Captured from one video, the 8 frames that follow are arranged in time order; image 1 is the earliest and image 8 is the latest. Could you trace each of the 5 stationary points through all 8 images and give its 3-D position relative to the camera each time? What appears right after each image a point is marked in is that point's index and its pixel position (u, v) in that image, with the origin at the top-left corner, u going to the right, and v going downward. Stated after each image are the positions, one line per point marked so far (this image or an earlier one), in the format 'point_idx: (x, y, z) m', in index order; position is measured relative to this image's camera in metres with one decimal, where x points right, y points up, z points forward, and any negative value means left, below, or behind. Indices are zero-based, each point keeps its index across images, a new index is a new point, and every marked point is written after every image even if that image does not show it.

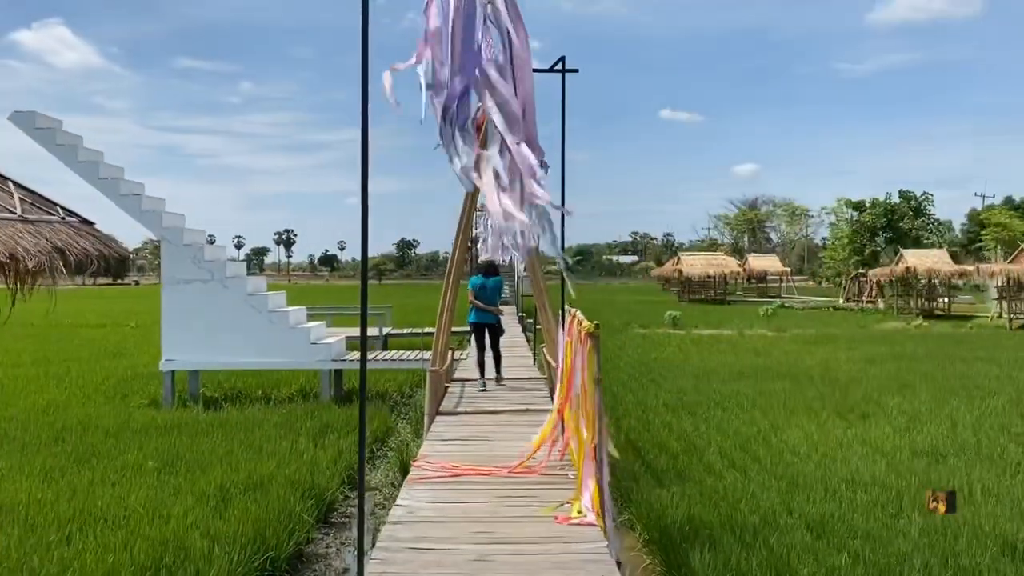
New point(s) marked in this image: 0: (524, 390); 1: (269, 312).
0: (+0.1, -0.8, +6.6) m
1: (-2.4, -0.2, +8.6) m
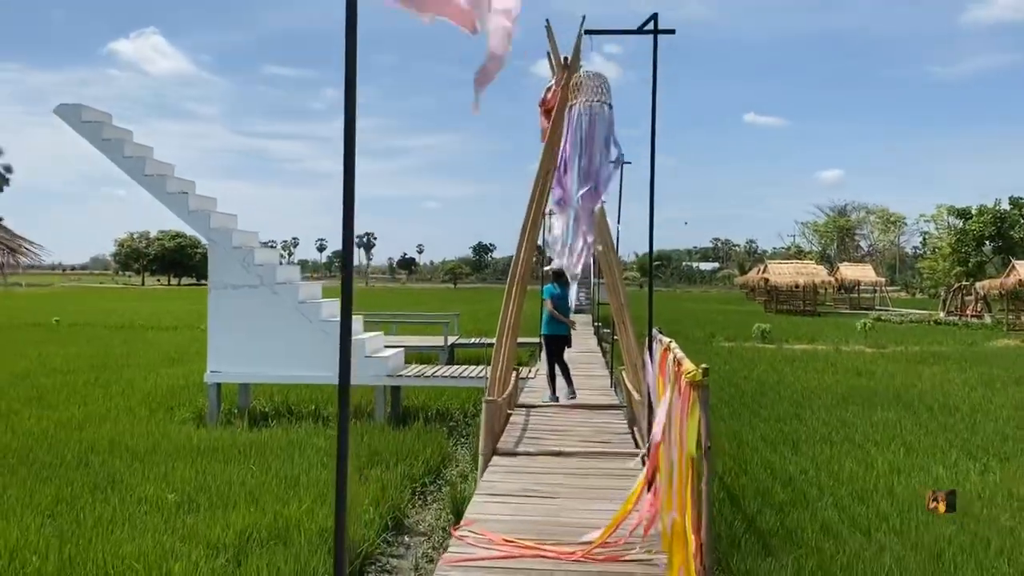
0: (+0.6, -0.9, +5.7) m
1: (-1.7, -0.3, +7.9) m
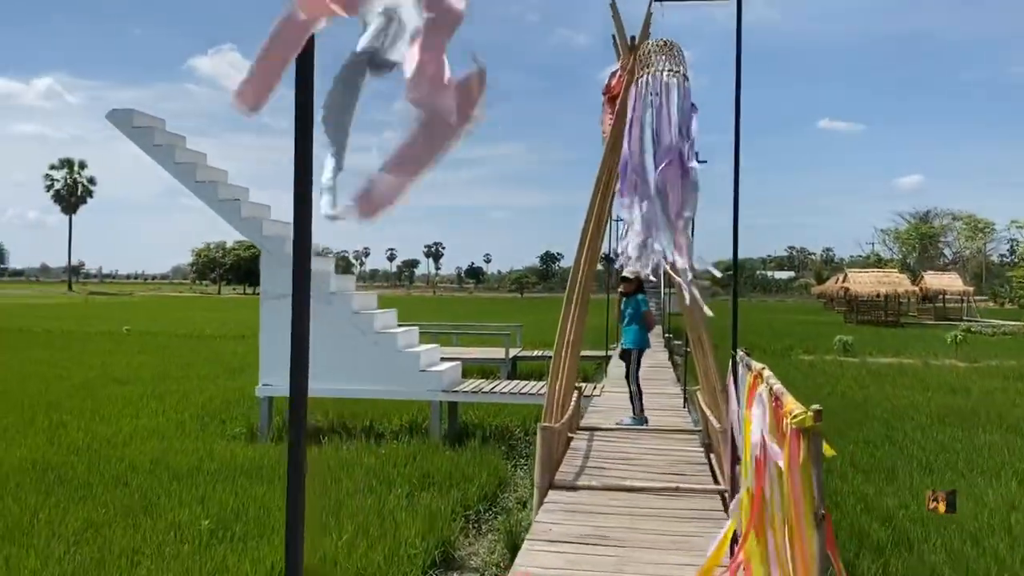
0: (+0.9, -0.9, +5.1) m
1: (-1.2, -0.4, +7.5) m
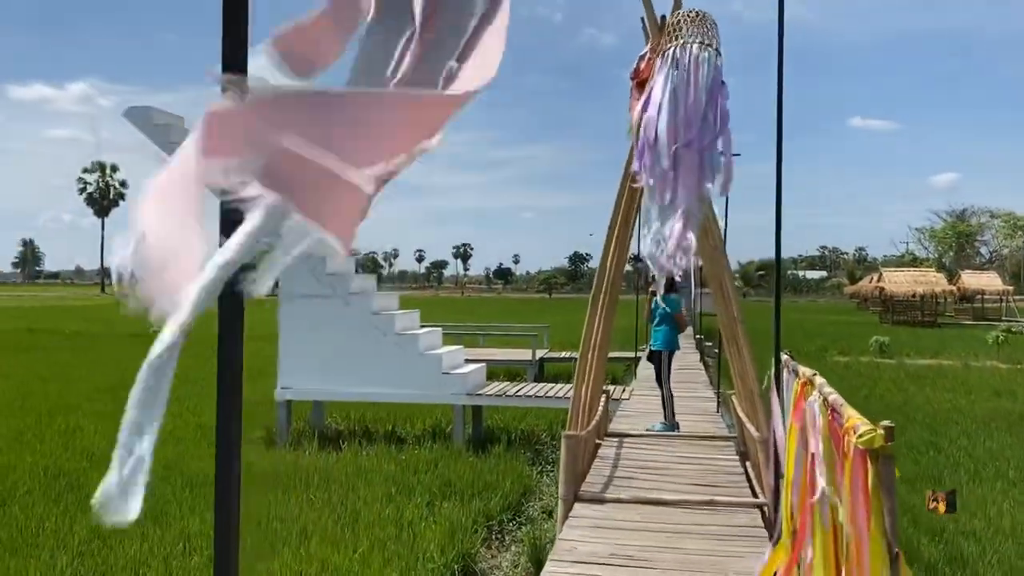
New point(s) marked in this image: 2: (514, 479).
0: (+1.1, -0.9, +4.8) m
1: (-1.0, -0.4, +7.3) m
2: (0.0, -1.3, +6.0) m
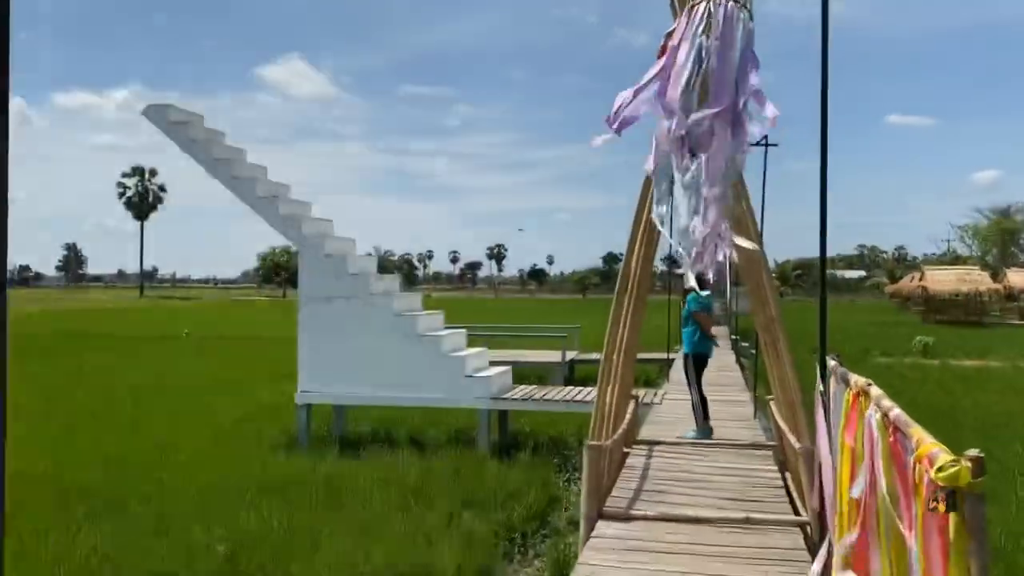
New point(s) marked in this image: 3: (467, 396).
0: (+1.2, -0.9, +4.5) m
1: (-0.8, -0.4, +7.0) m
2: (+0.2, -1.3, +5.7) m
3: (-0.4, -0.9, +7.0) m
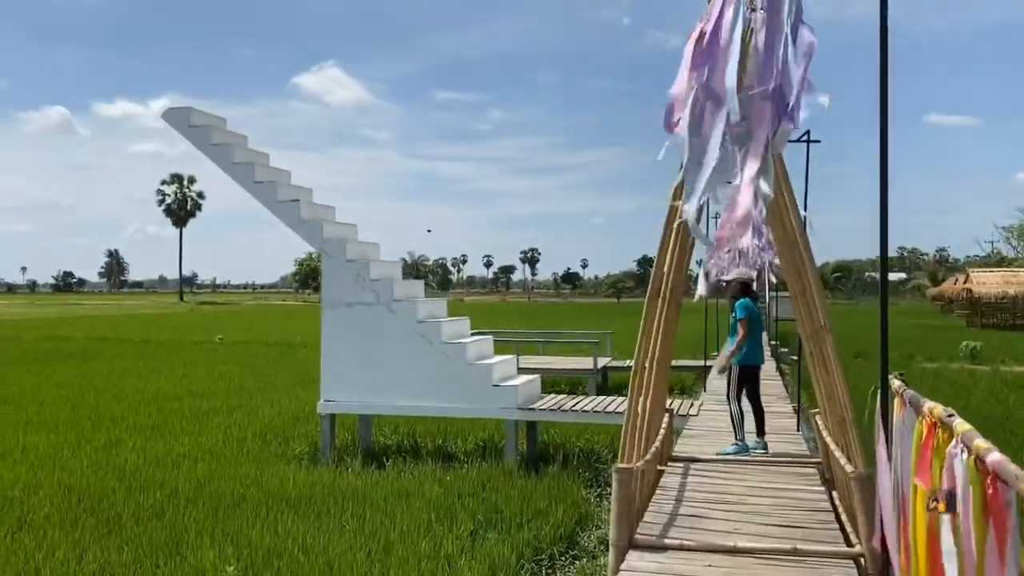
0: (+1.3, -1.0, +4.2) m
1: (-0.5, -0.4, +6.8) m
2: (+0.3, -1.3, +5.4) m
3: (-0.1, -0.9, +6.7) m
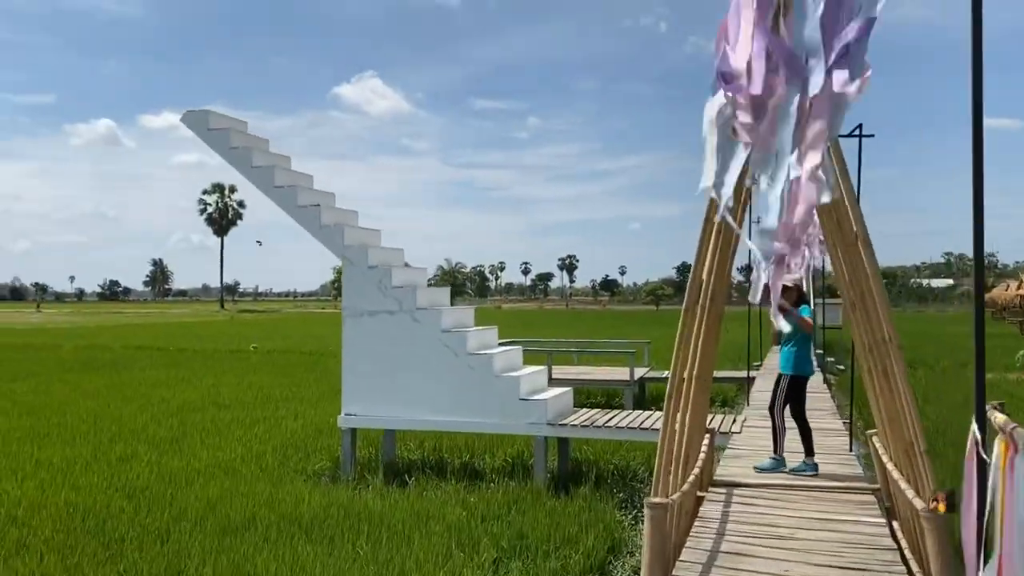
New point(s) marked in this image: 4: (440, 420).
0: (+1.4, -1.0, +3.7) m
1: (-0.3, -0.5, +6.4) m
2: (+0.5, -1.4, +5.0) m
3: (+0.1, -1.0, +6.3) m
4: (-0.5, -1.0, +6.5) m
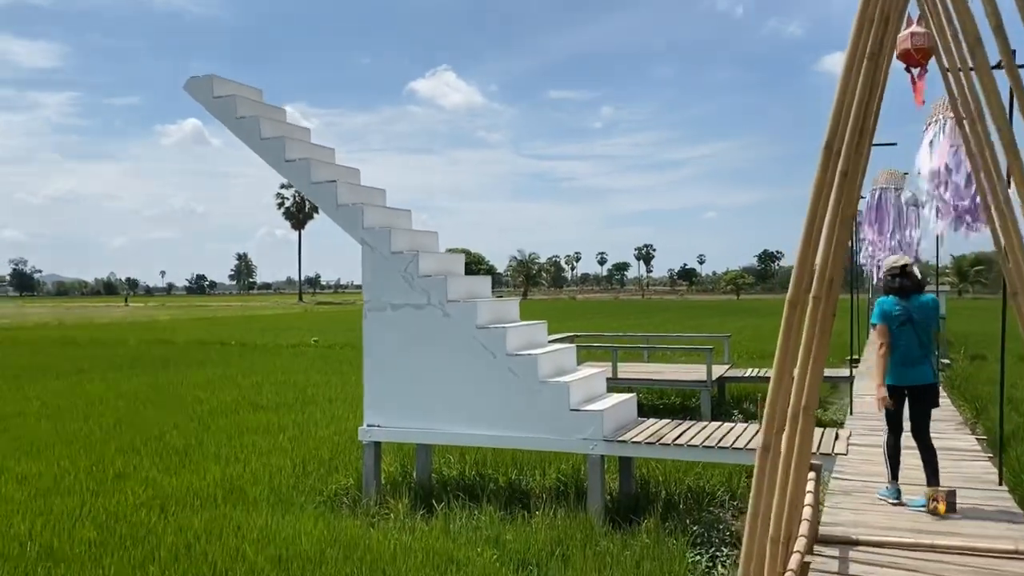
0: (+1.4, -0.9, +2.5) m
1: (0.0, -0.4, +5.4) m
2: (+0.7, -1.3, +3.8) m
3: (+0.4, -0.9, +5.2) m
4: (-0.2, -0.9, +5.5) m
